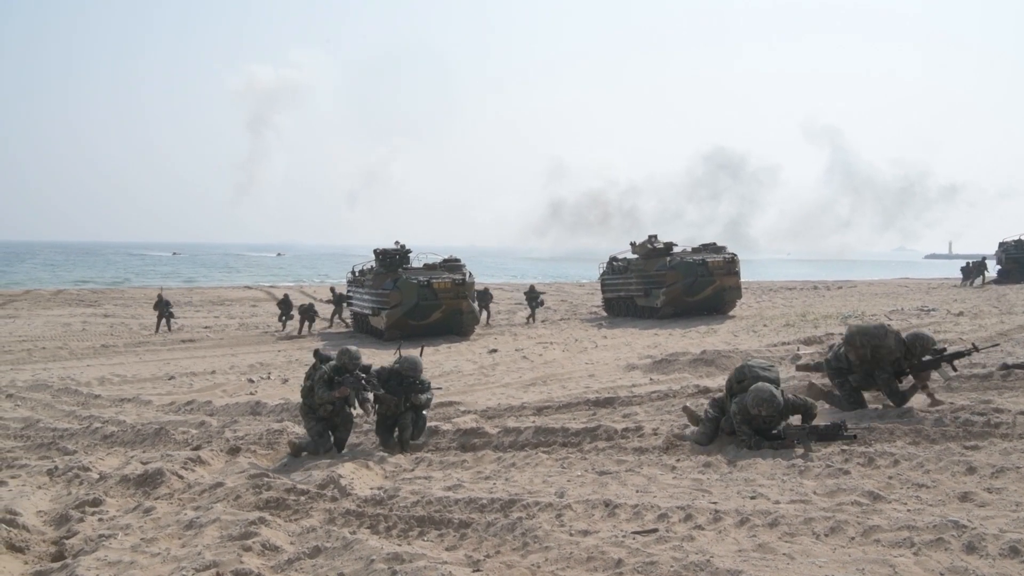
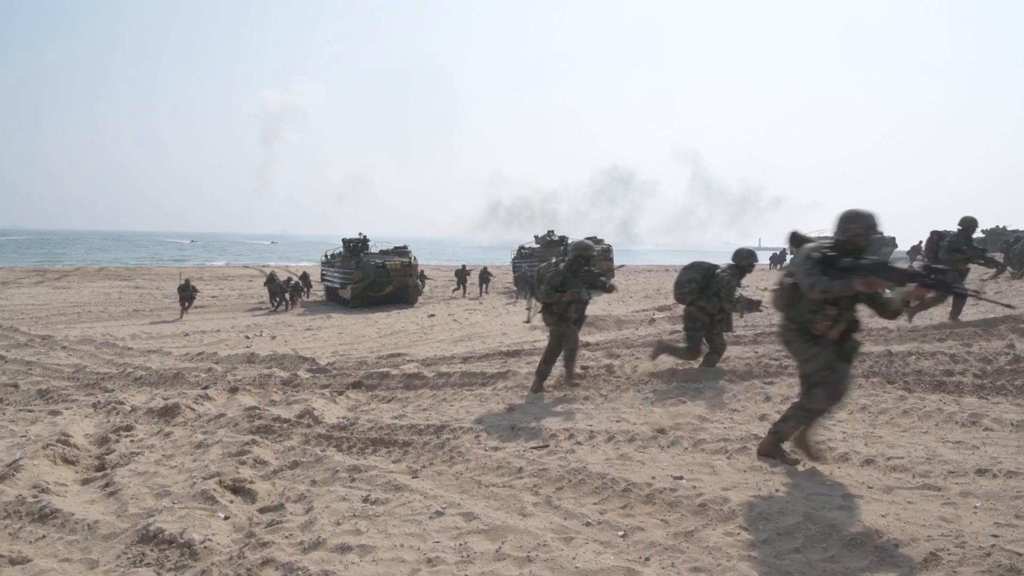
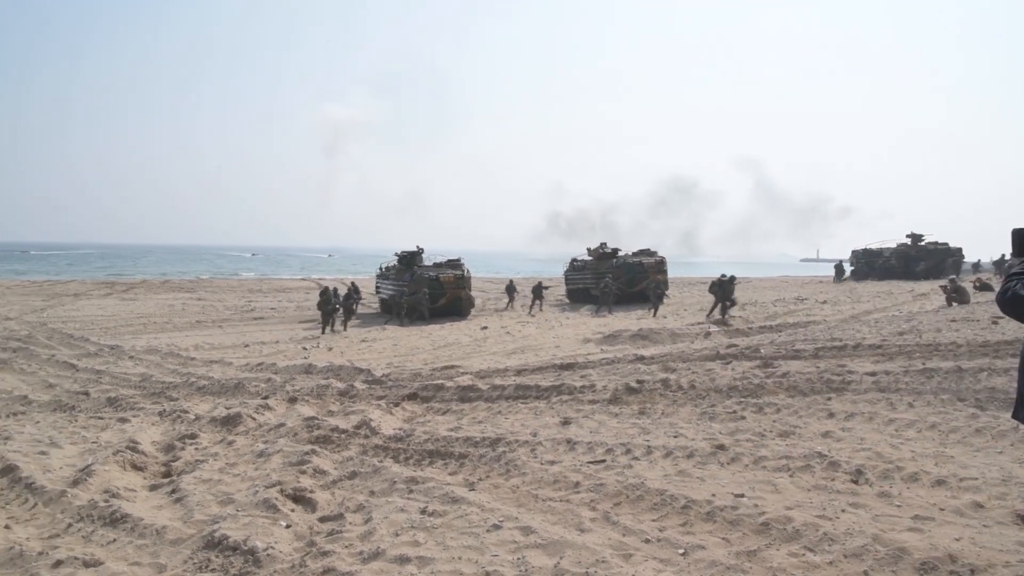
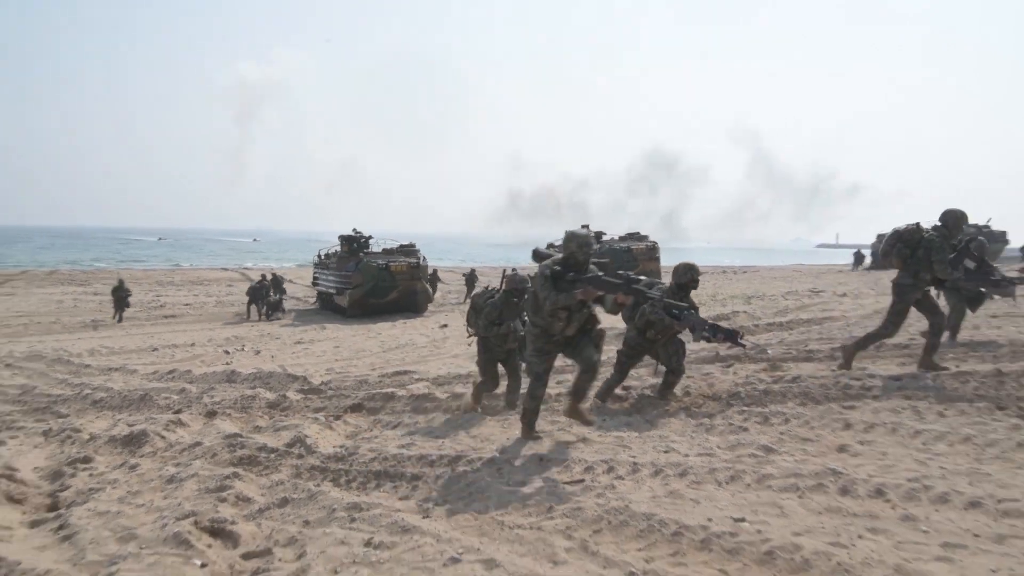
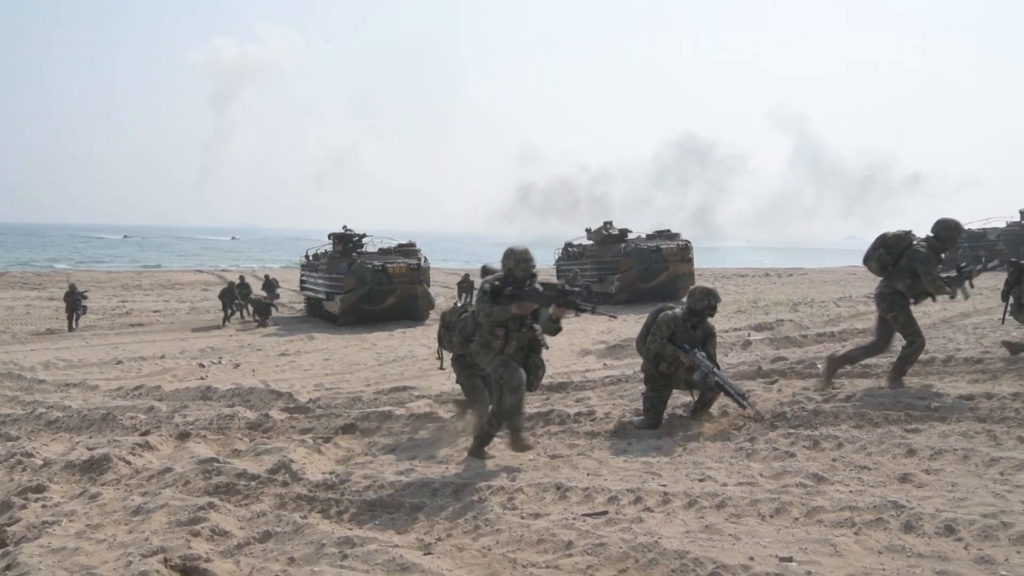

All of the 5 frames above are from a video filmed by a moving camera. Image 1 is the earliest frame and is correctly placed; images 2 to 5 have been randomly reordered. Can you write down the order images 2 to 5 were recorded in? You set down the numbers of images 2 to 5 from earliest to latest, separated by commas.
5, 4, 2, 3
